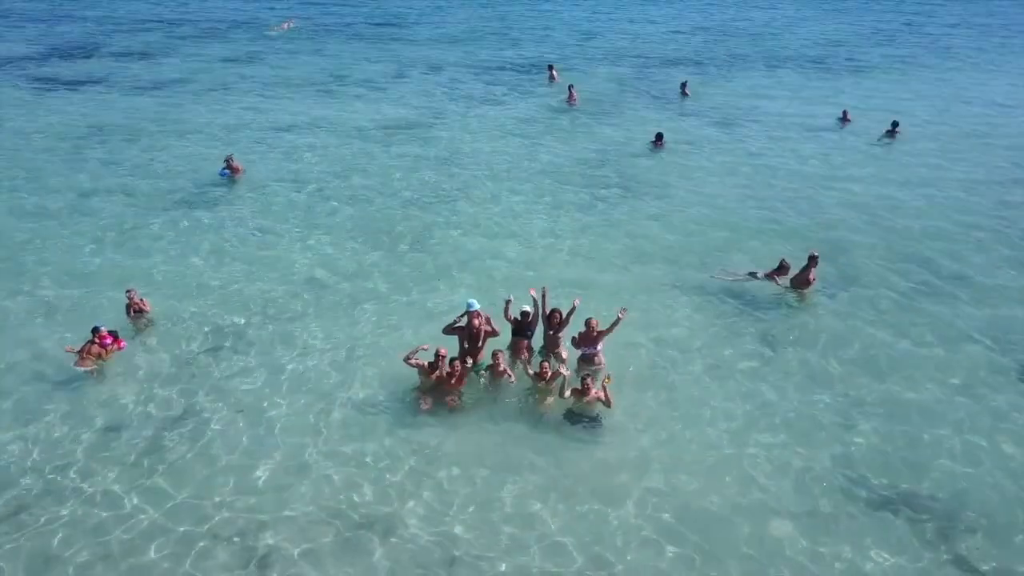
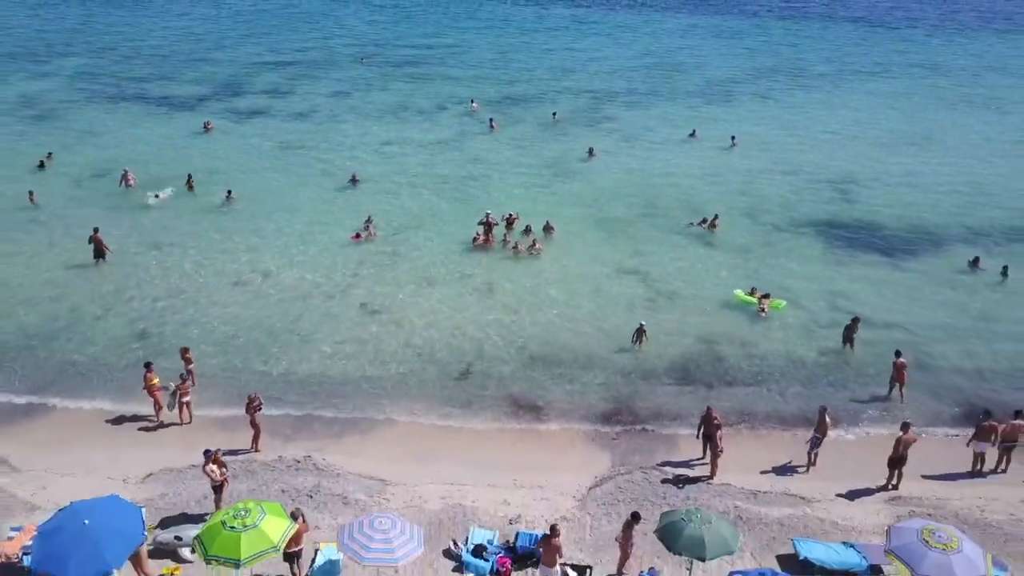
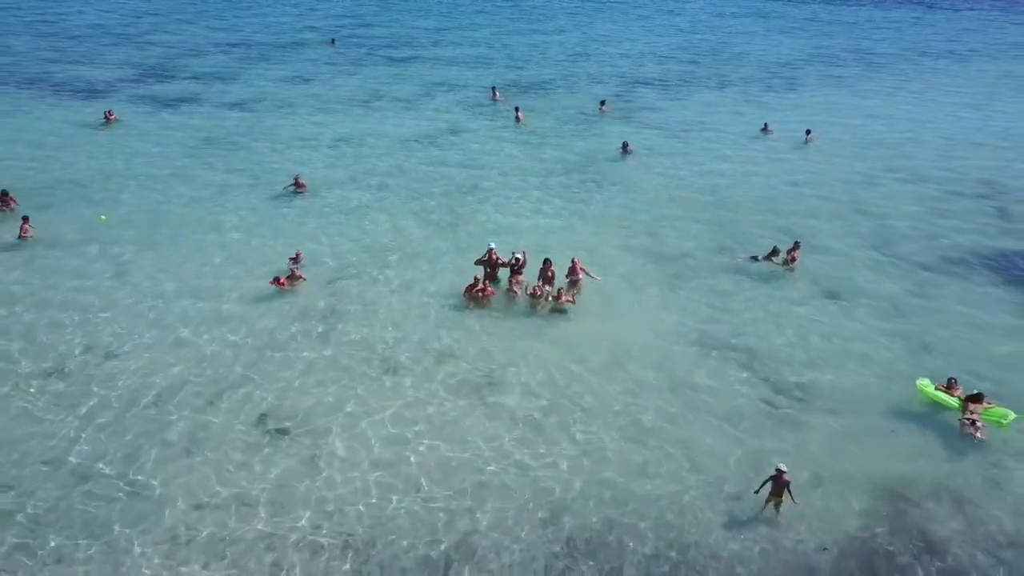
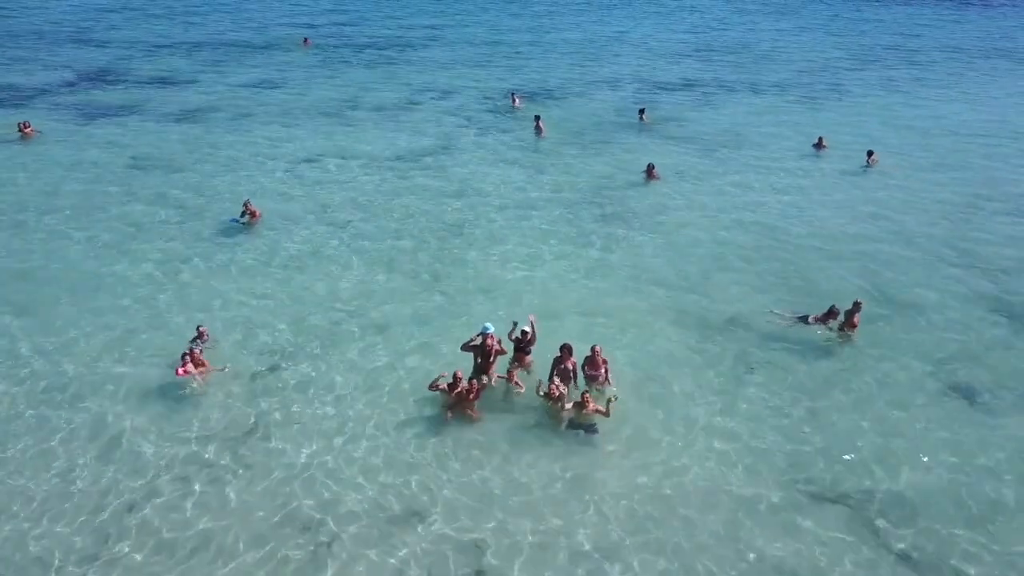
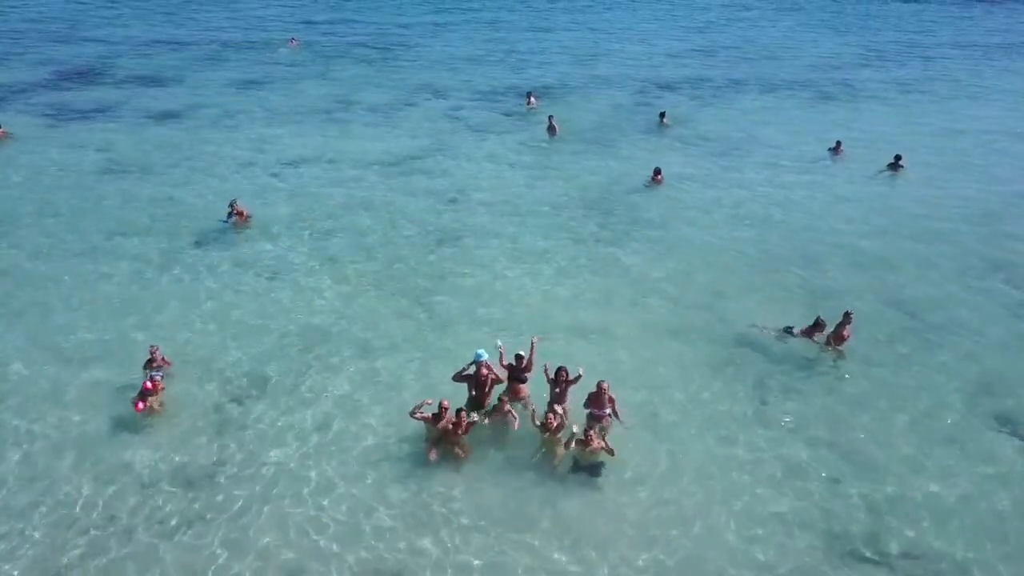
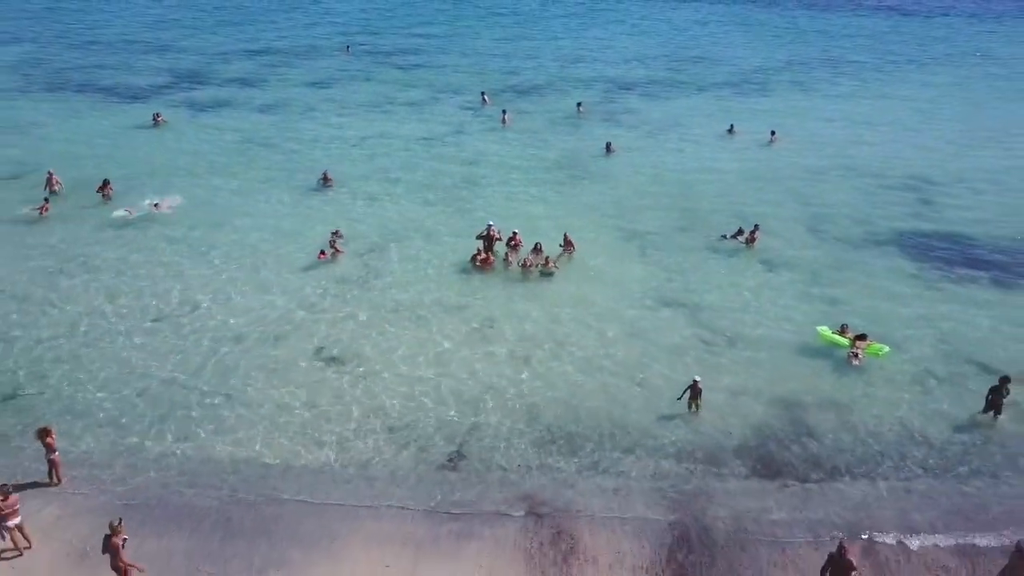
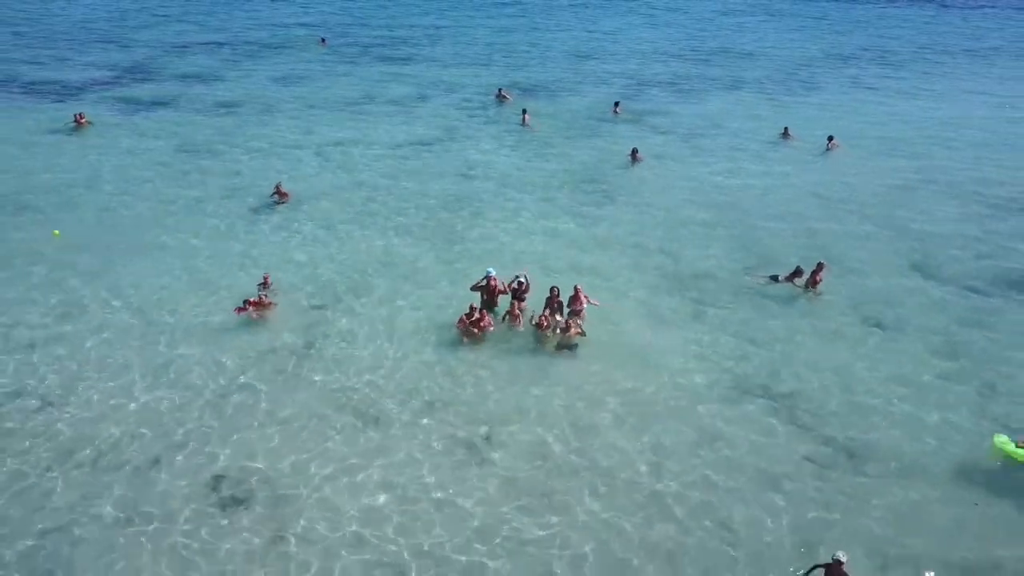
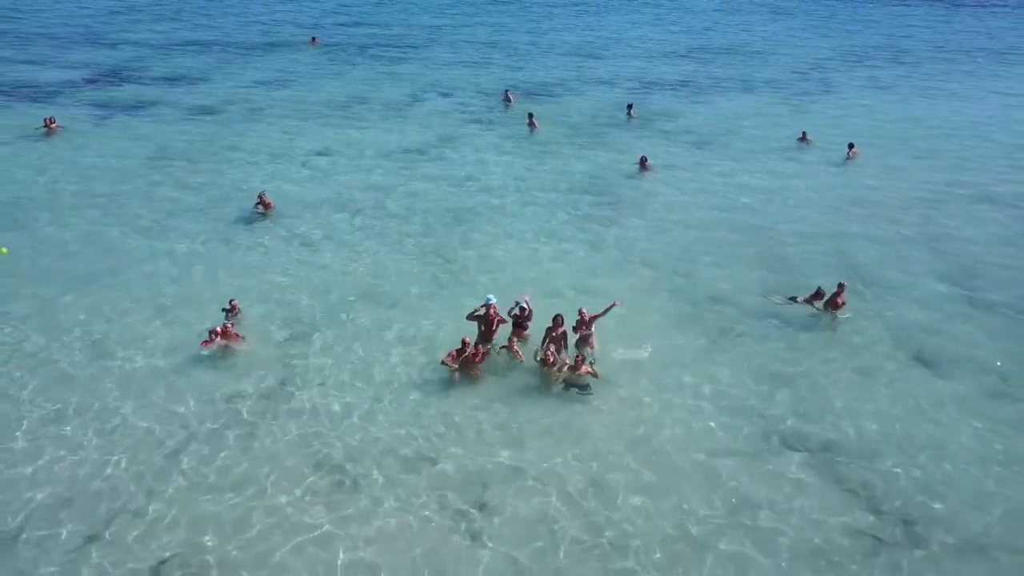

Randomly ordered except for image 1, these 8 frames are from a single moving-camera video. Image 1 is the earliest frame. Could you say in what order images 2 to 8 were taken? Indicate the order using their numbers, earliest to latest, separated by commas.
5, 4, 8, 7, 3, 6, 2
